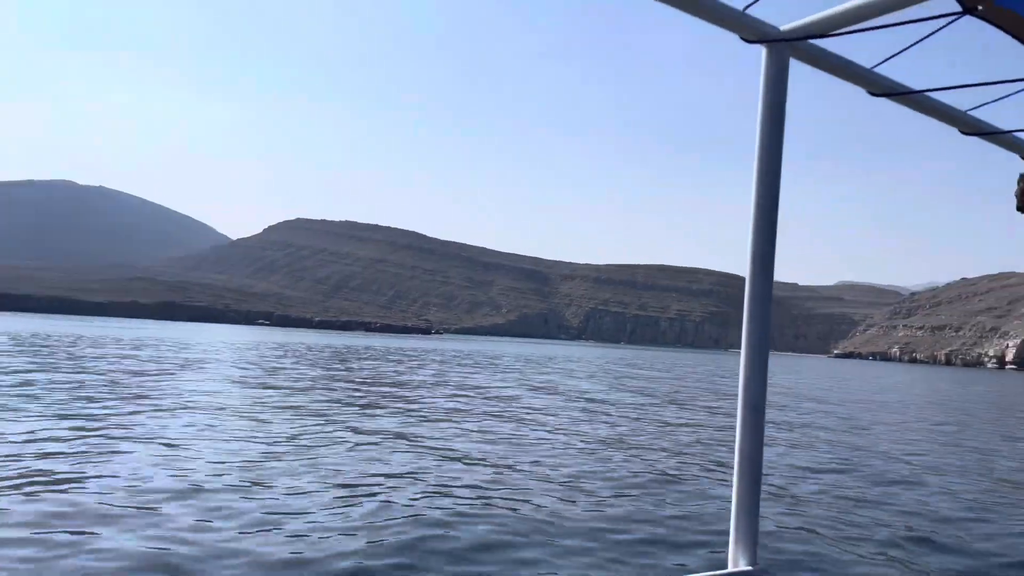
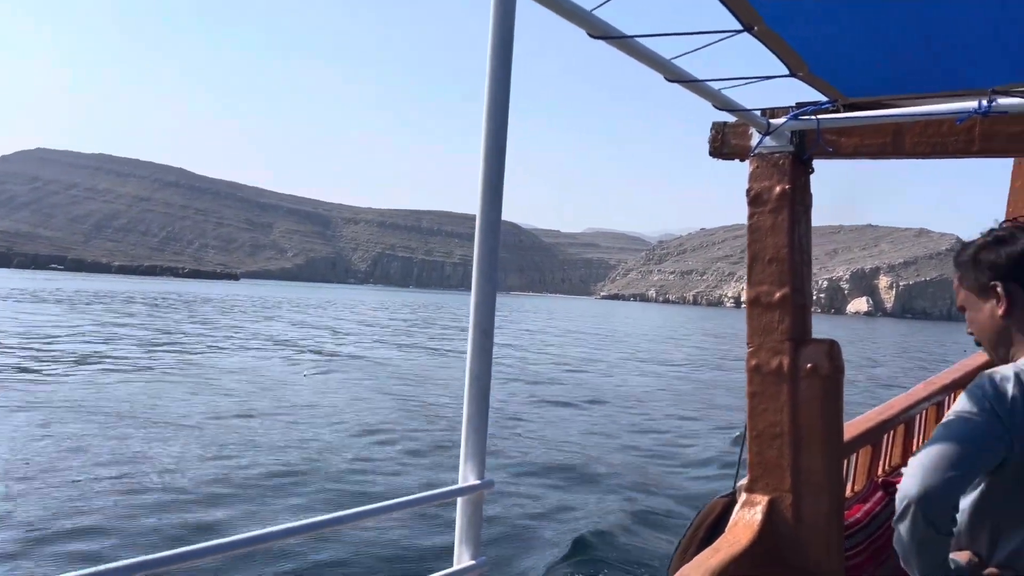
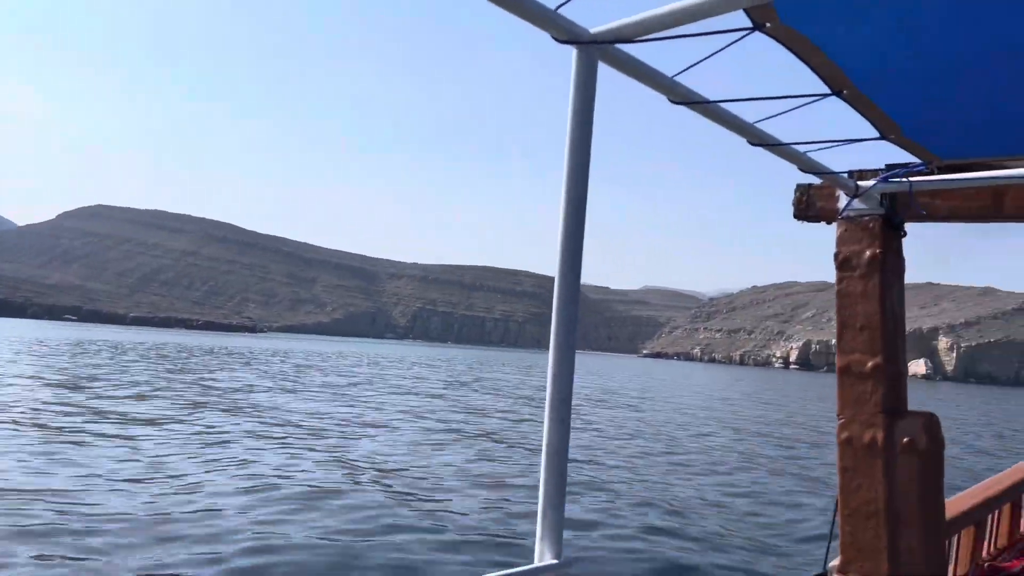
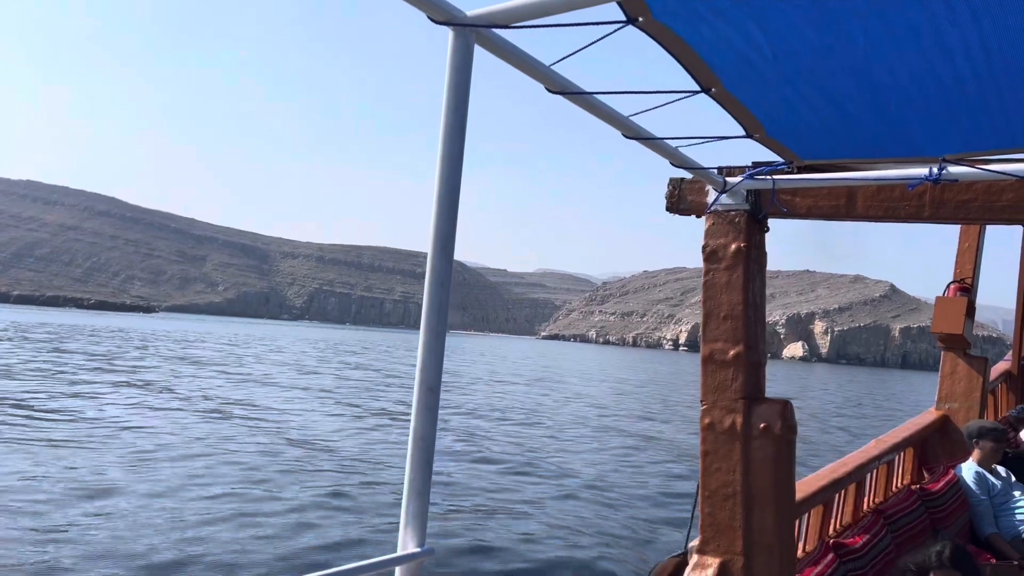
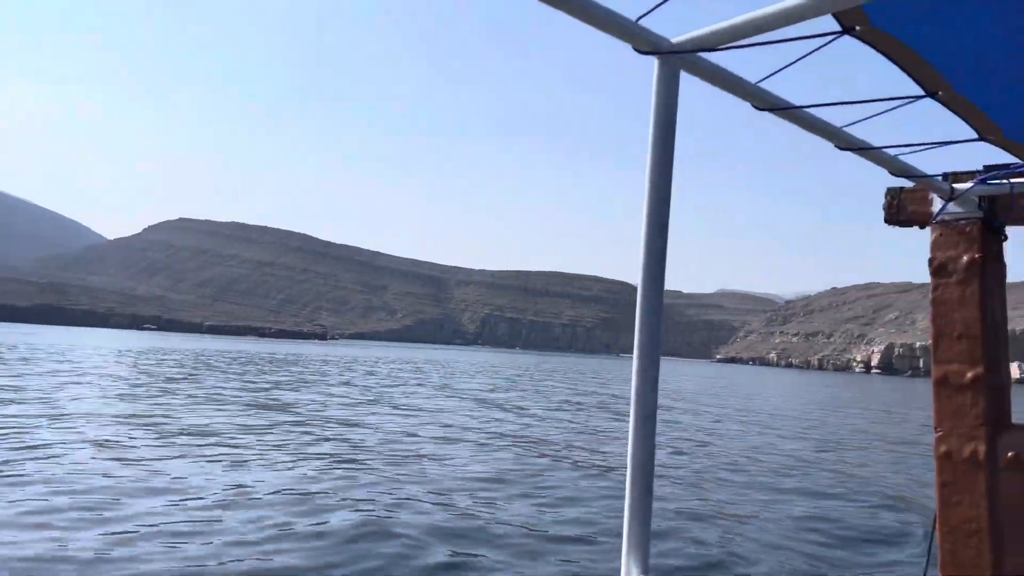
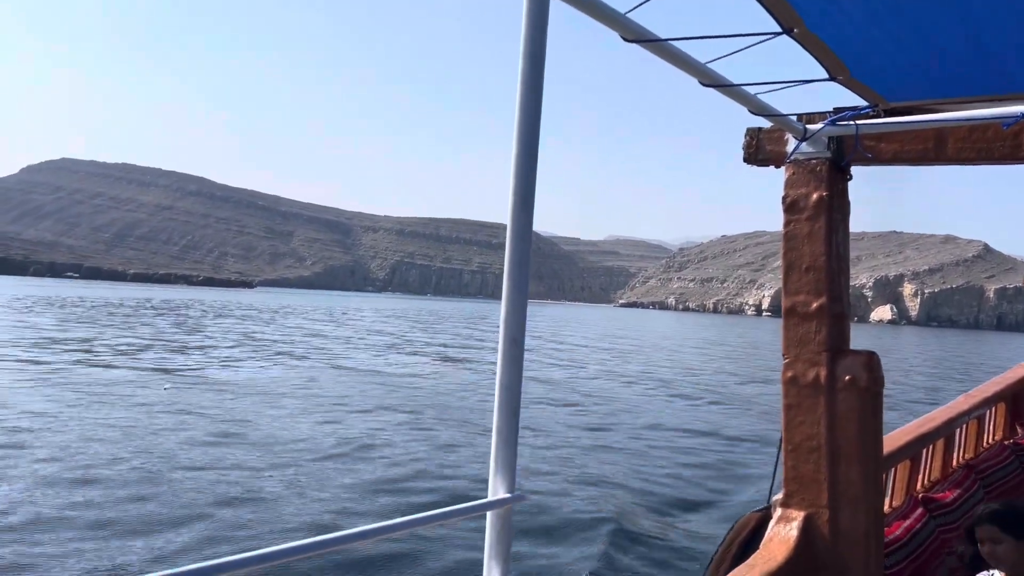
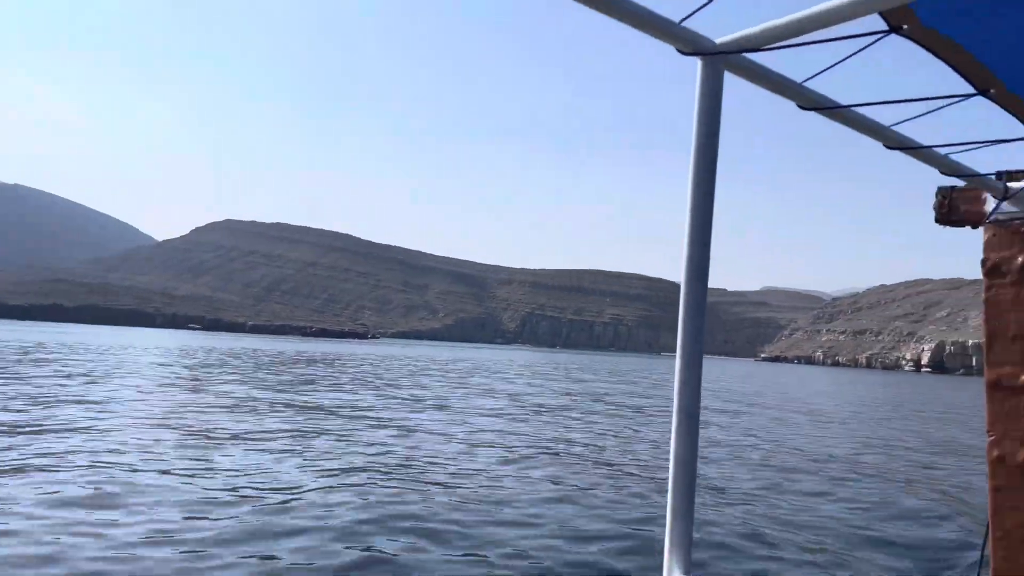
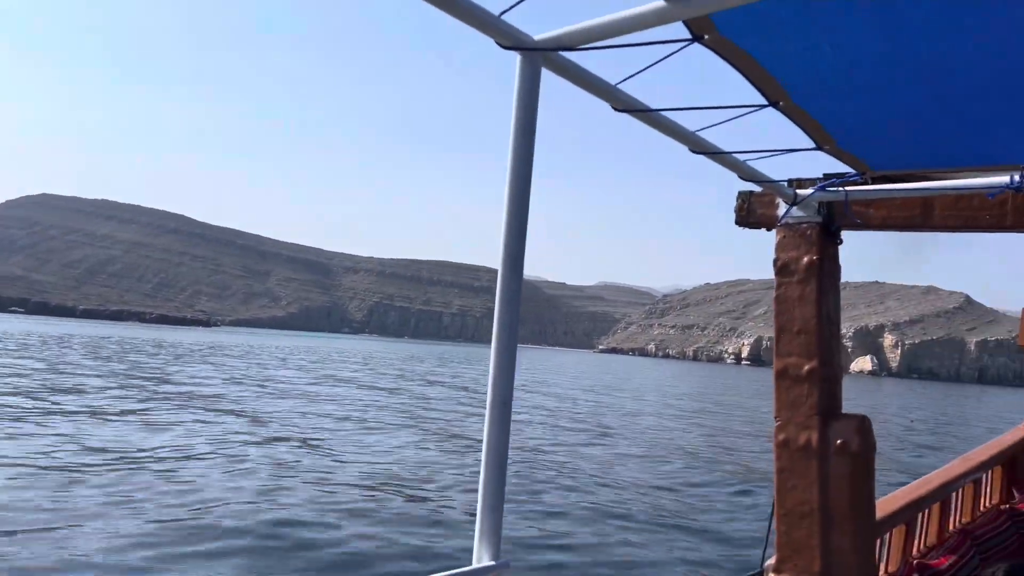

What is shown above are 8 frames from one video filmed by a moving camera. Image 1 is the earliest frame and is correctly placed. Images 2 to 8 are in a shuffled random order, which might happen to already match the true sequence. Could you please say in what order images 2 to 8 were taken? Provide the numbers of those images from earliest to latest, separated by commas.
7, 5, 3, 8, 4, 6, 2
